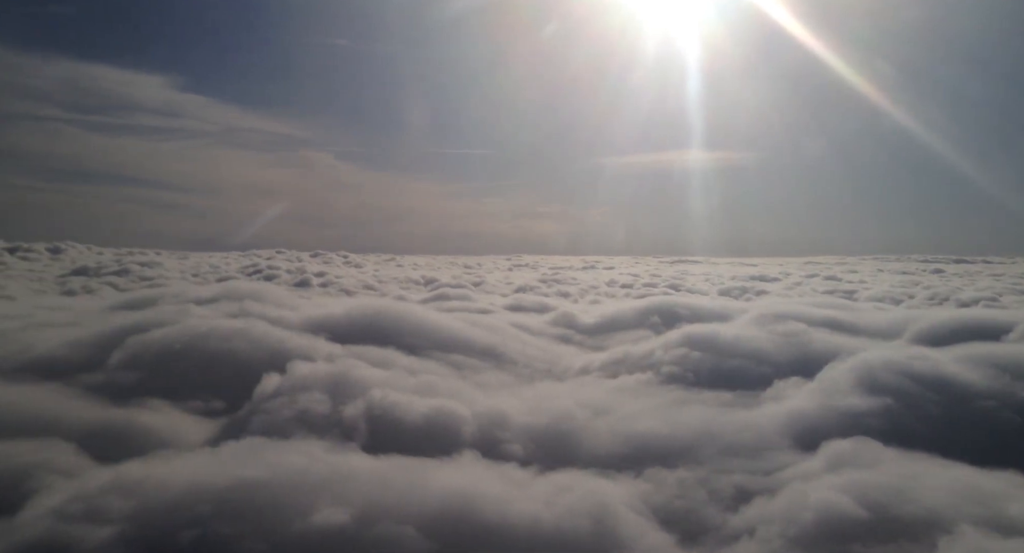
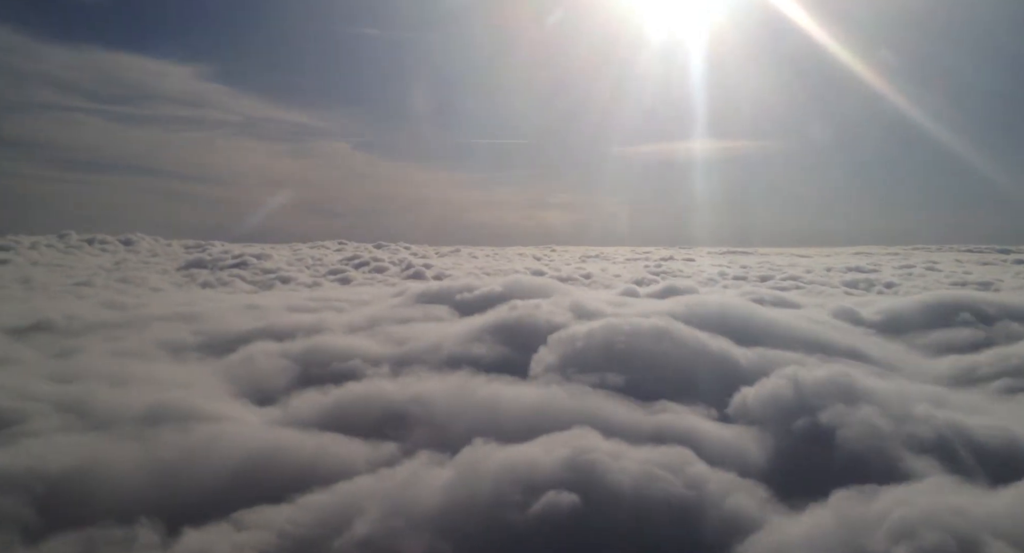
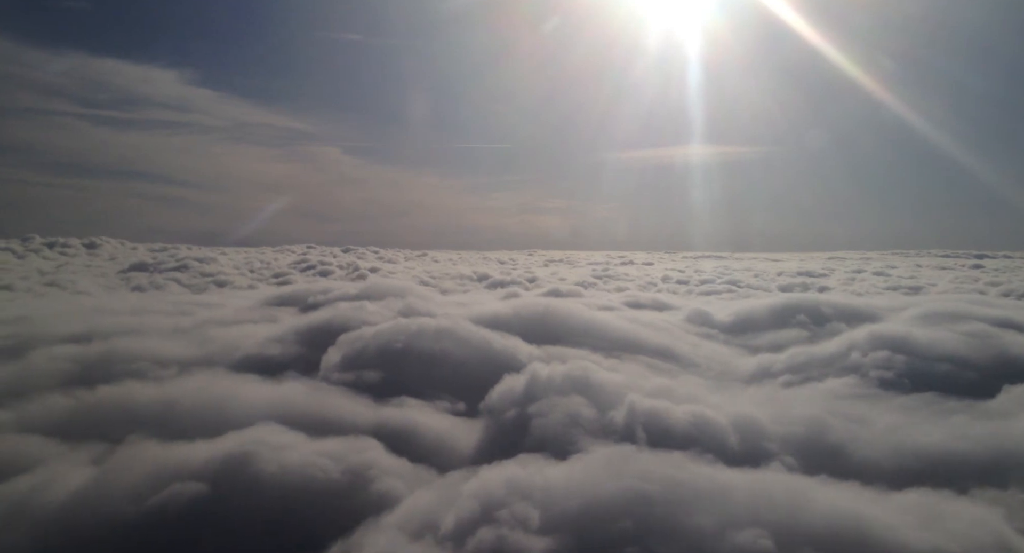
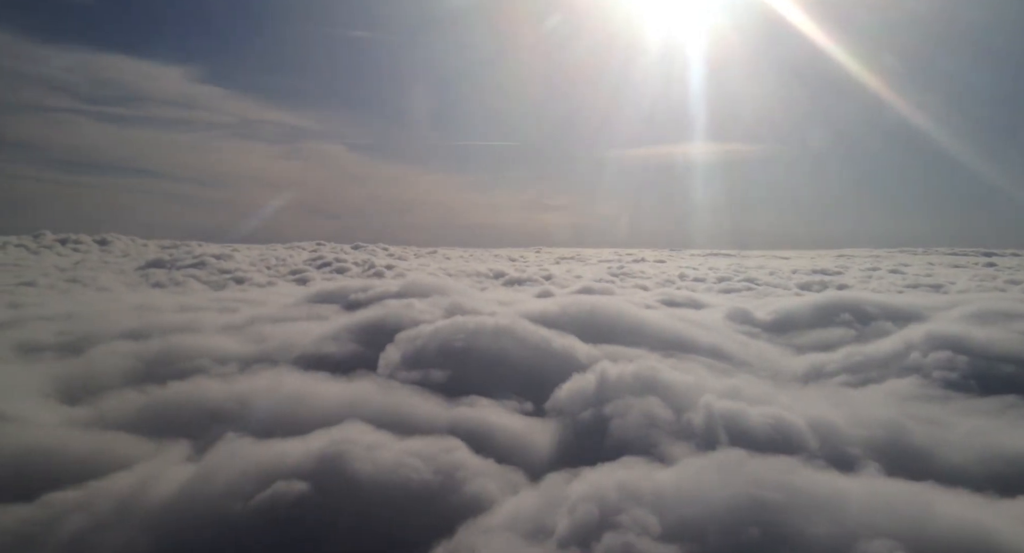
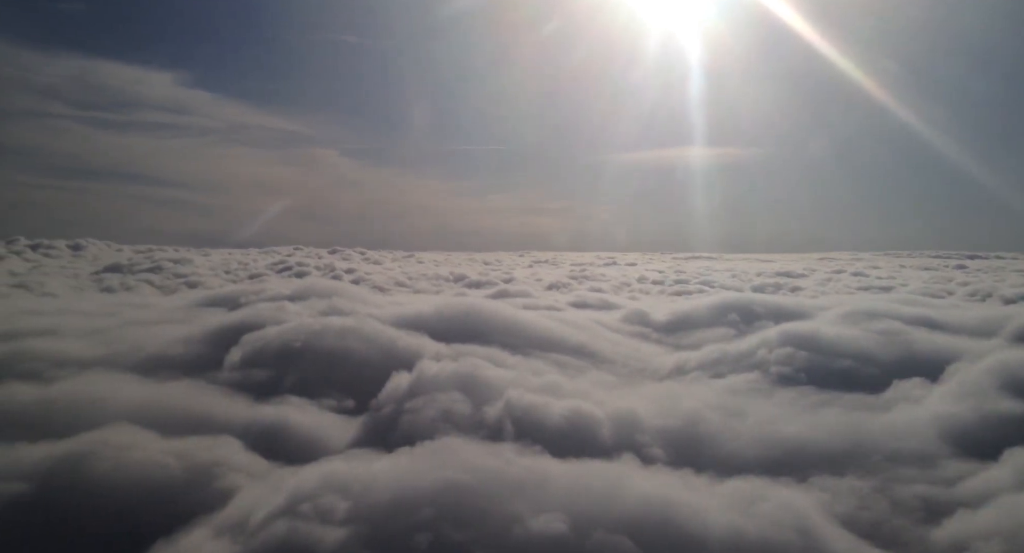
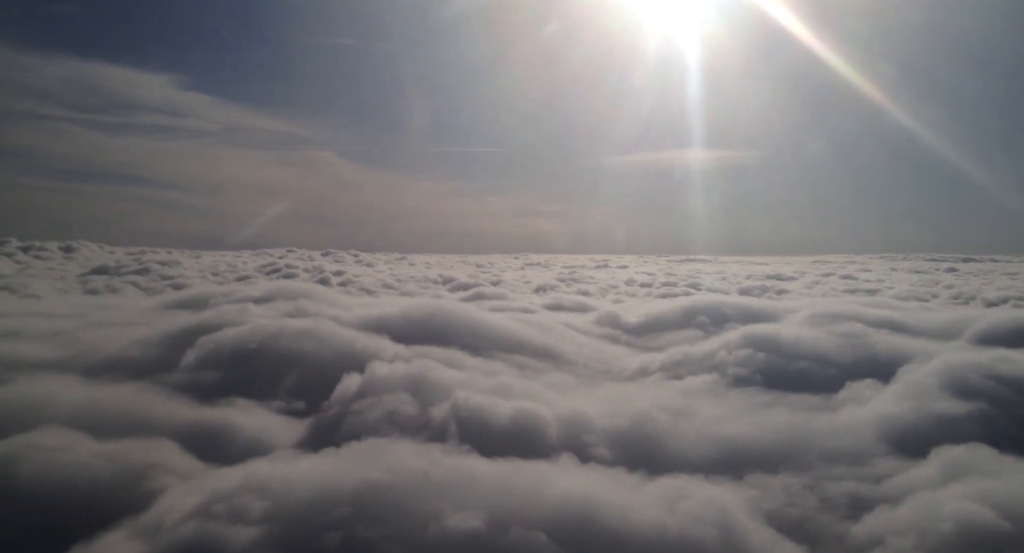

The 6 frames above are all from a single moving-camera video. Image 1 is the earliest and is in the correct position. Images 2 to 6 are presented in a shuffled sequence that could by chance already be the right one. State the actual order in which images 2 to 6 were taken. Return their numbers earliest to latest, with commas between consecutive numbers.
6, 5, 3, 4, 2
